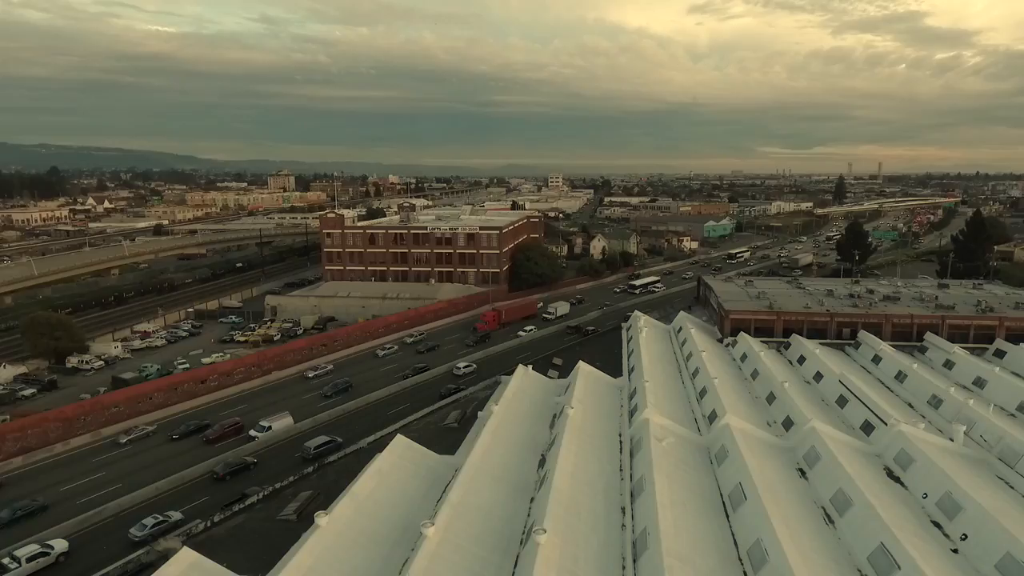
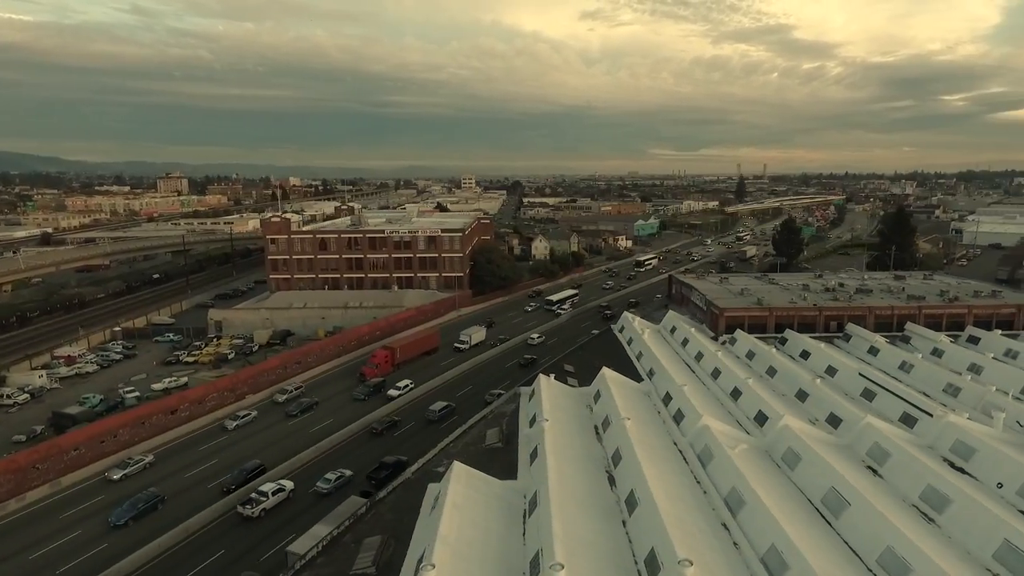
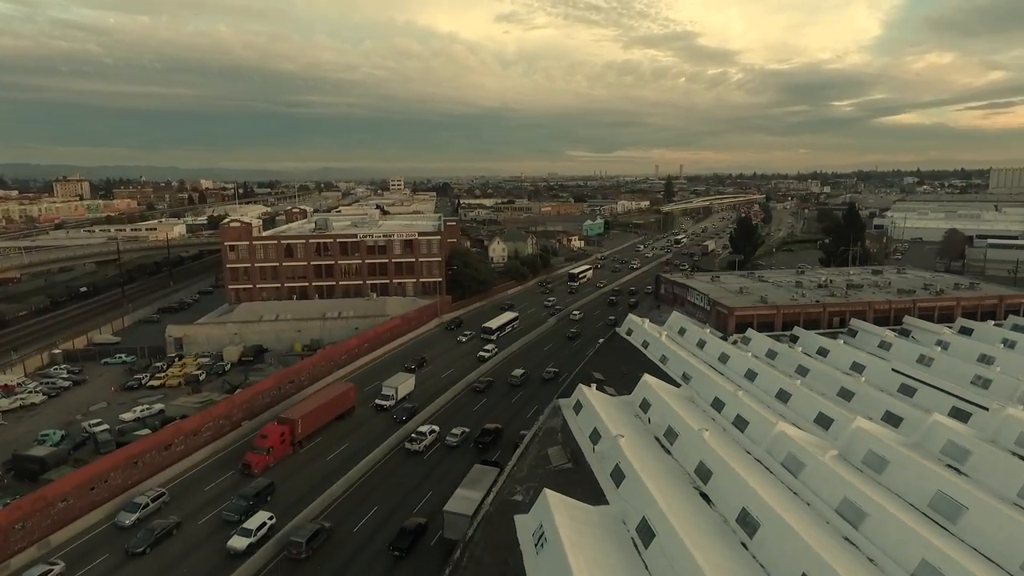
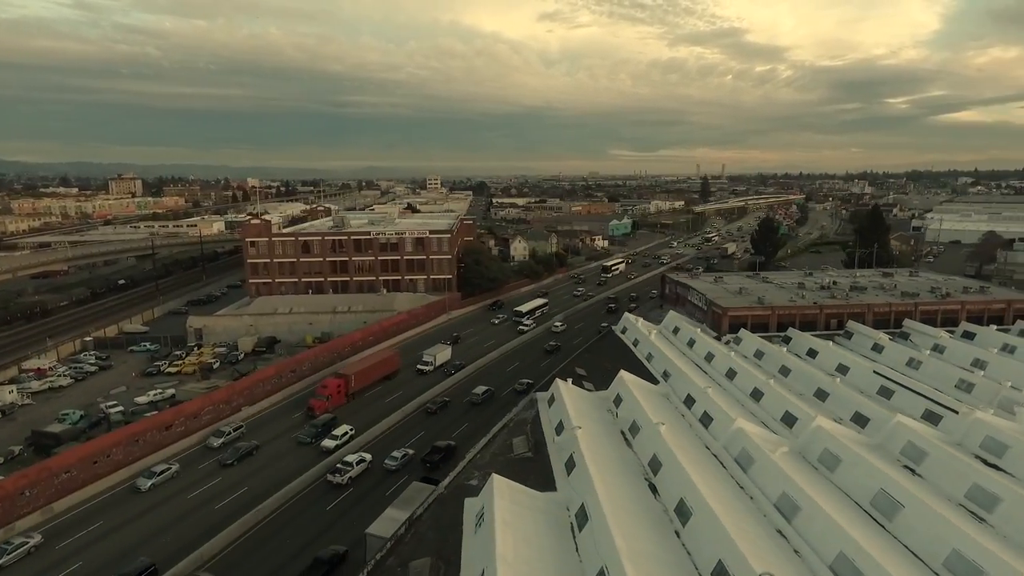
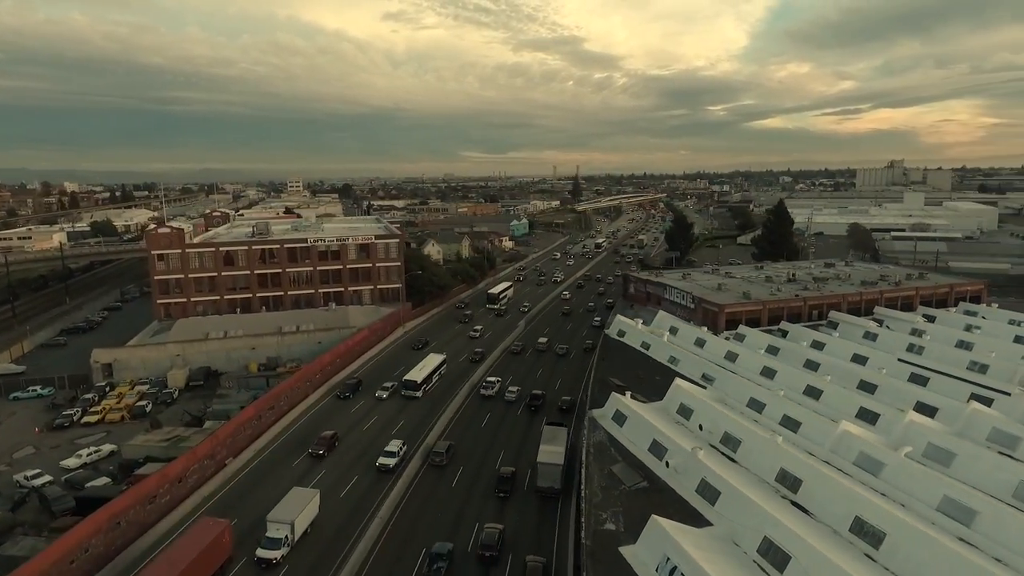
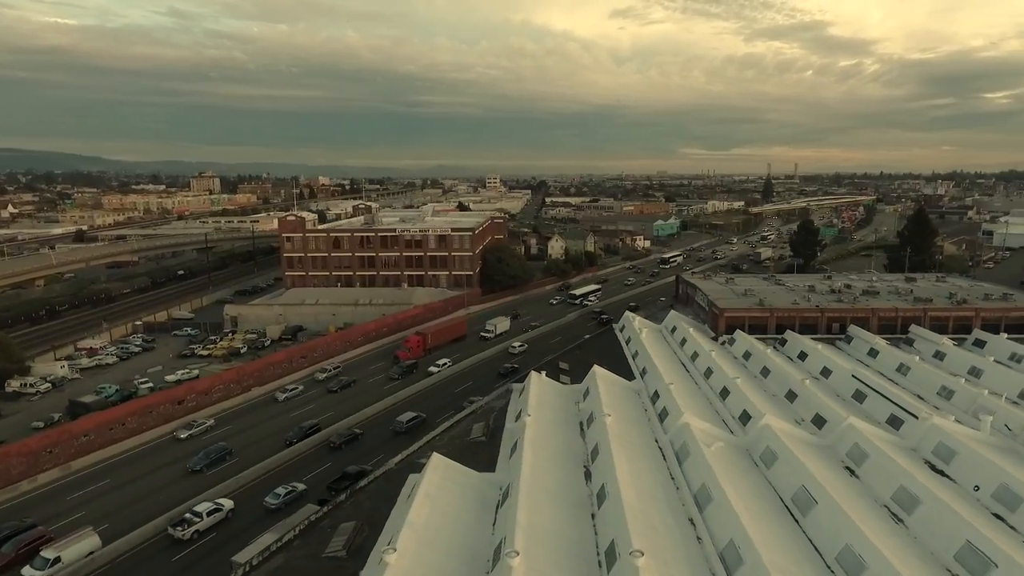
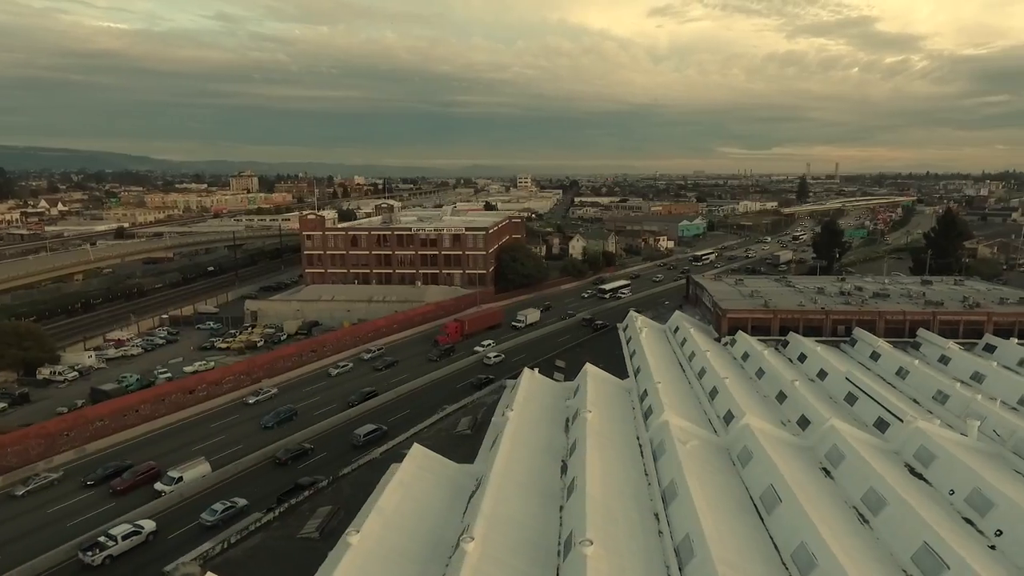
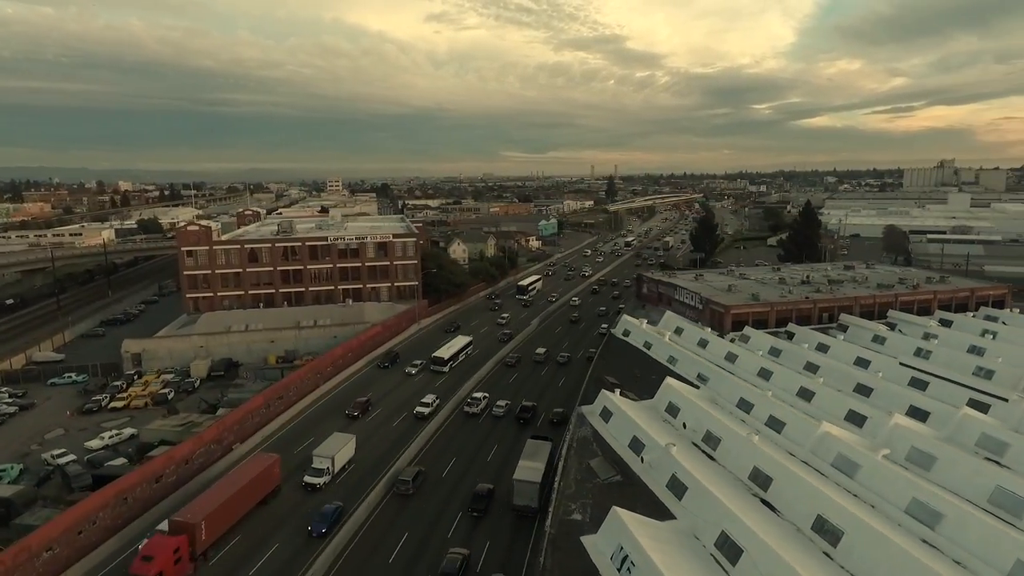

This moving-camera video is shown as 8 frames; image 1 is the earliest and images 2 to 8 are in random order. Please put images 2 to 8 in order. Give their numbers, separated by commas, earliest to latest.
7, 6, 2, 4, 3, 8, 5
